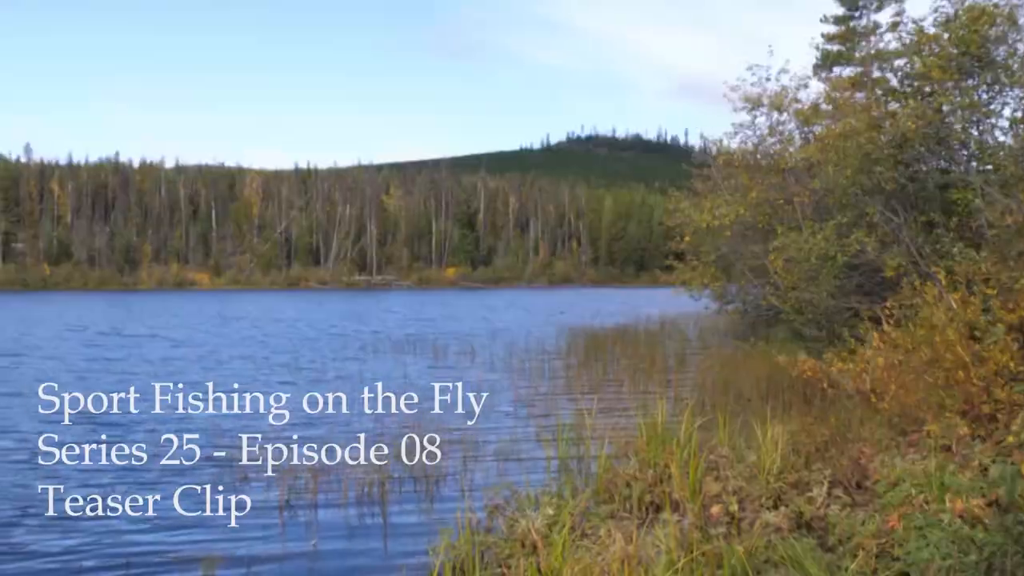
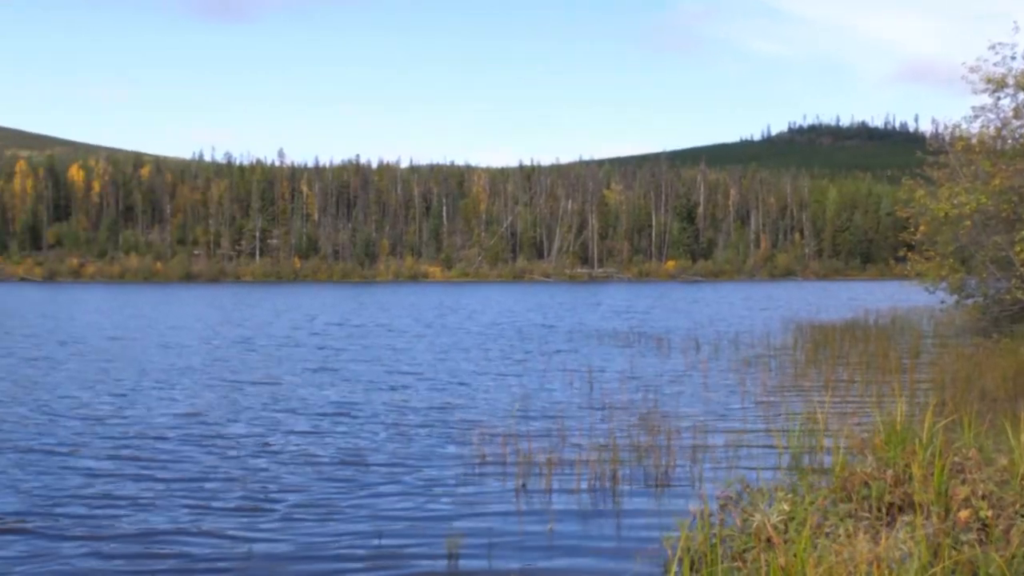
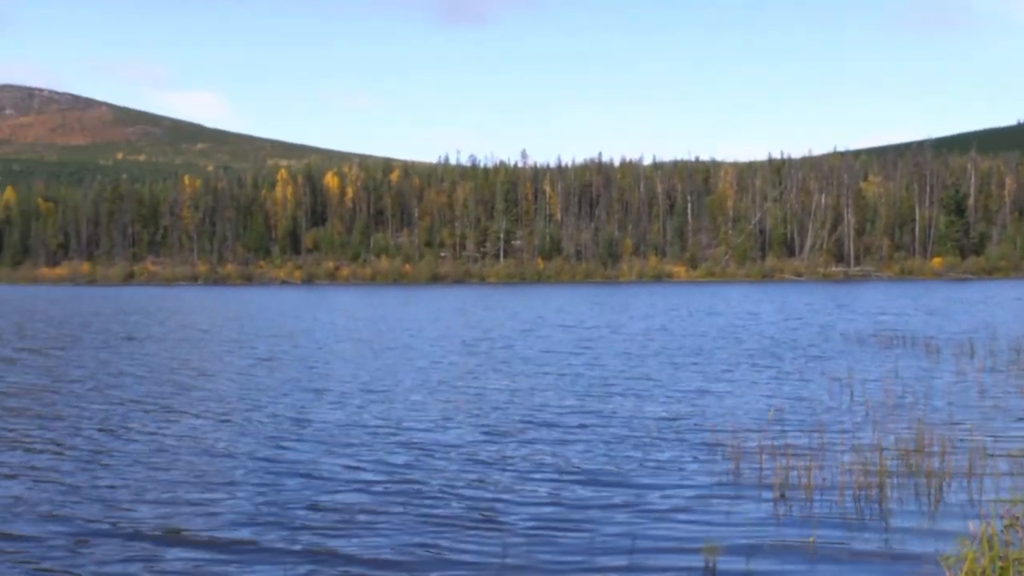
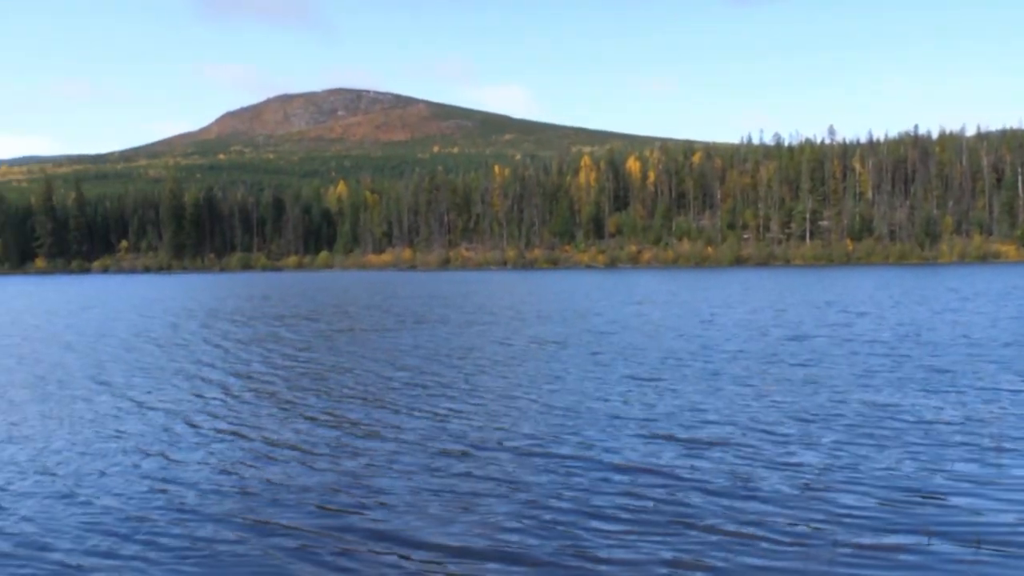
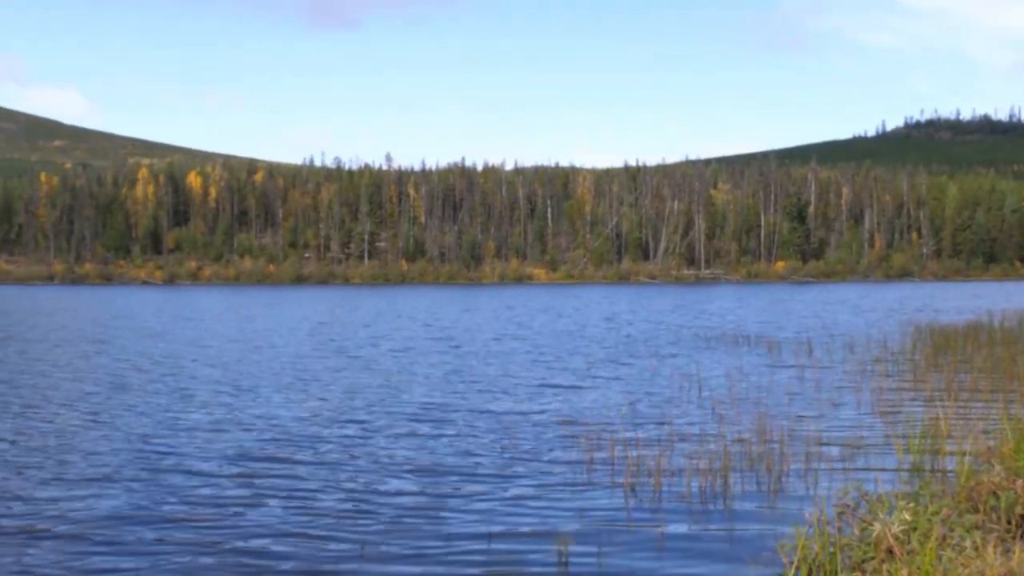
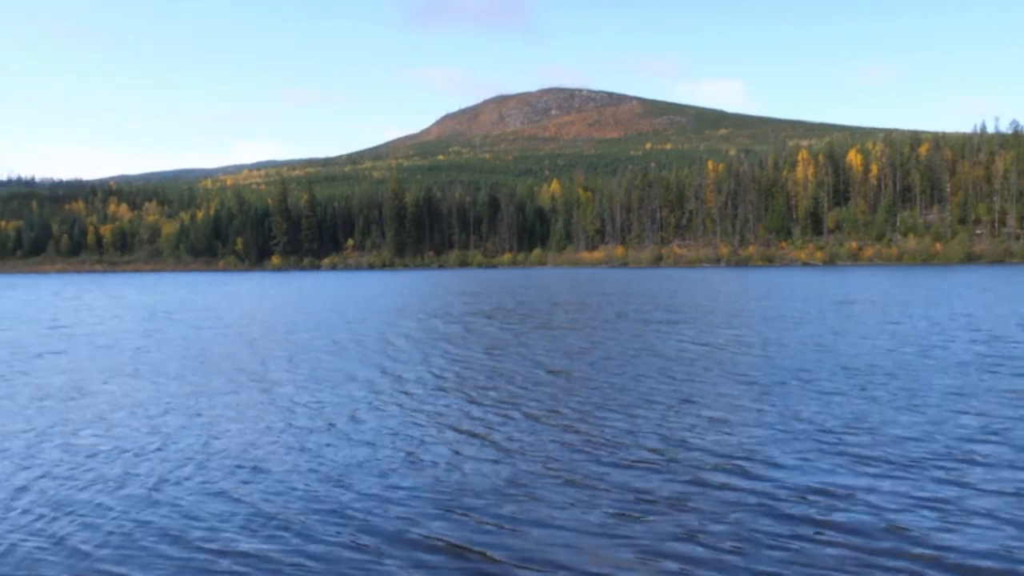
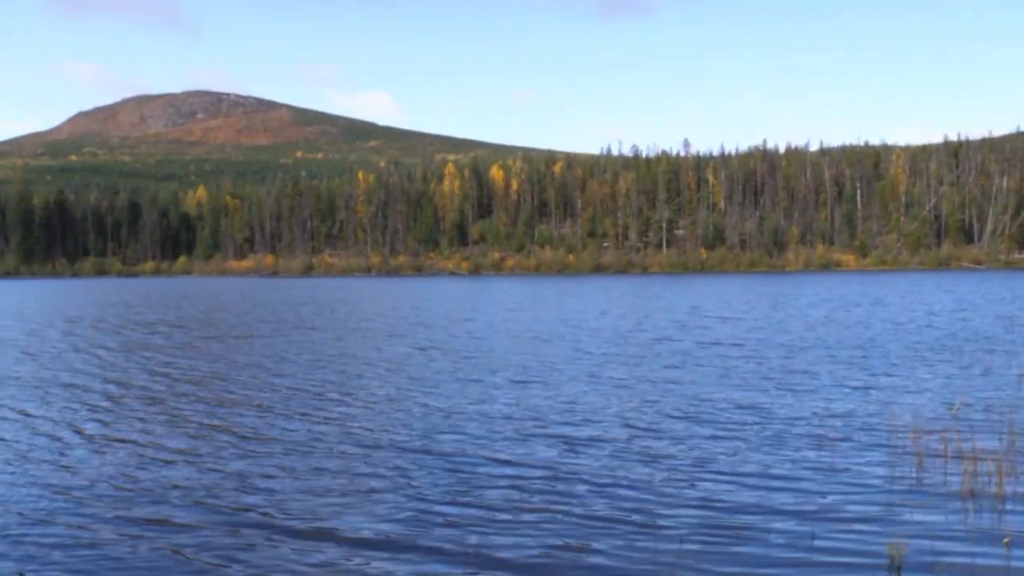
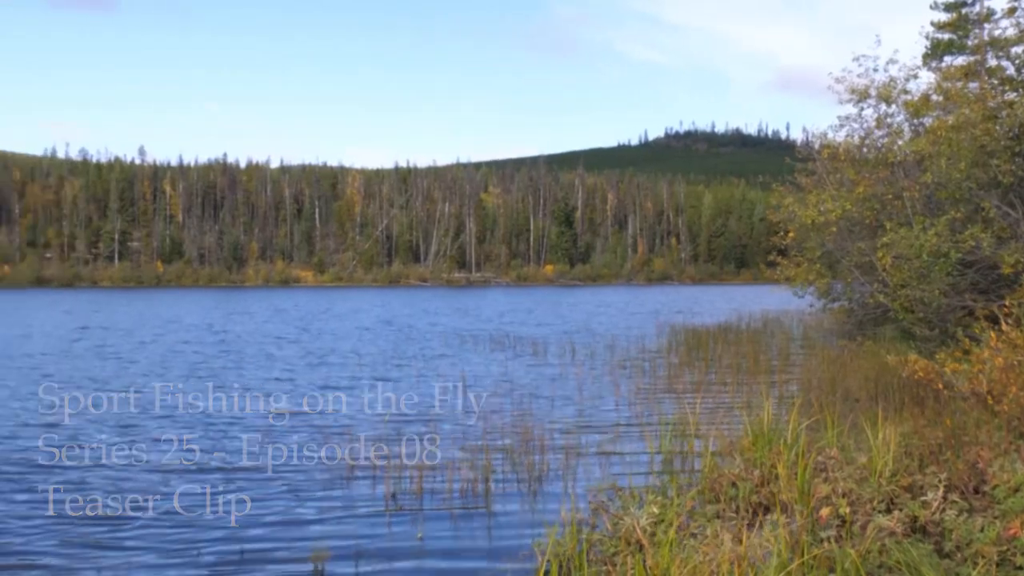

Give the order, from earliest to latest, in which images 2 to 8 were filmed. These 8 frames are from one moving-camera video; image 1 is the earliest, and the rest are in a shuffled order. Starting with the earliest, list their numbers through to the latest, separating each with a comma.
8, 2, 5, 3, 7, 4, 6
